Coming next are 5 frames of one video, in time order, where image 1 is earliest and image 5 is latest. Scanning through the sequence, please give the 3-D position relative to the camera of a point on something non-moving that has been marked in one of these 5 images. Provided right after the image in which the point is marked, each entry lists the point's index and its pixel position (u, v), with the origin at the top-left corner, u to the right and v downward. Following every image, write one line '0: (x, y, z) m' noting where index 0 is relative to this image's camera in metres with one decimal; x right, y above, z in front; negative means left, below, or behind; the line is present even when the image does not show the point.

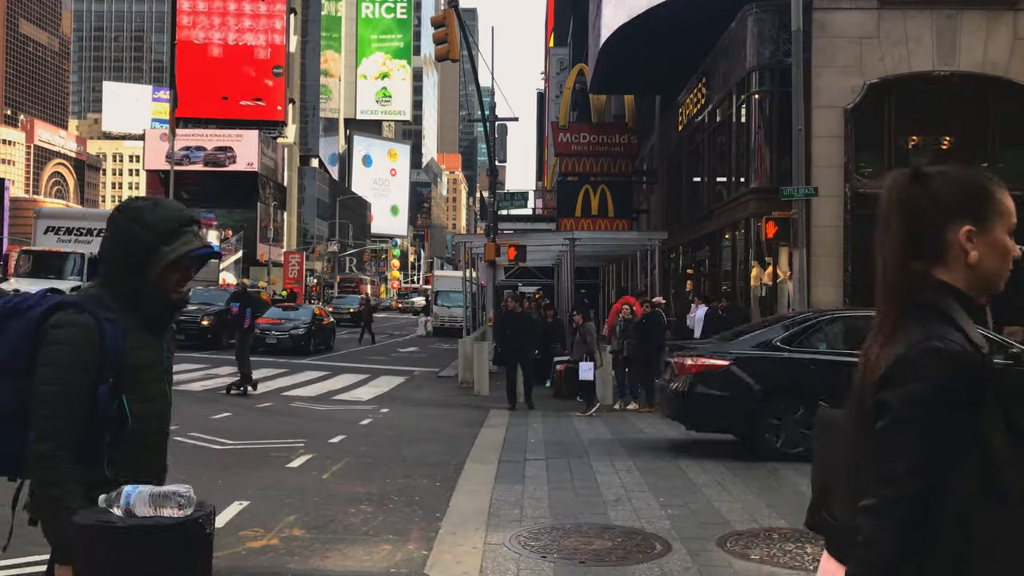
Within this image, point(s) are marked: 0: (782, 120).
0: (+5.4, +3.3, +18.1) m
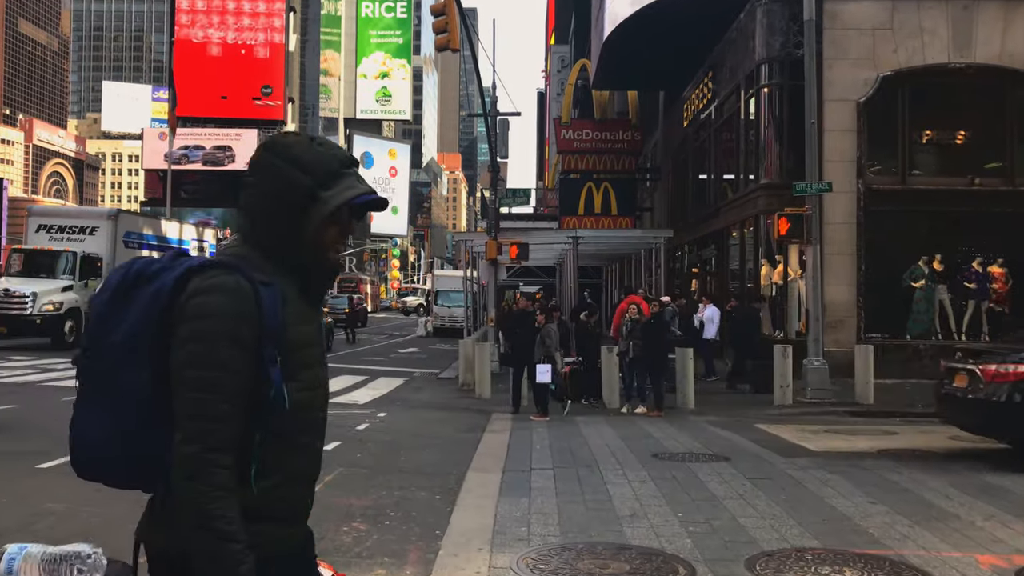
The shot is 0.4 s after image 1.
0: (+5.4, +3.4, +17.6) m
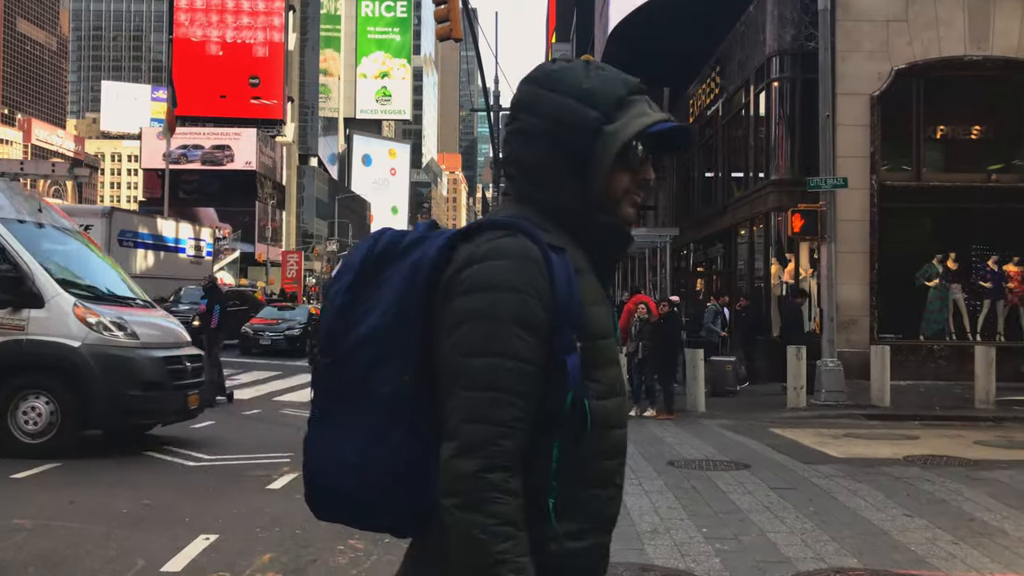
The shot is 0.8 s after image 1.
0: (+5.5, +3.4, +17.1) m
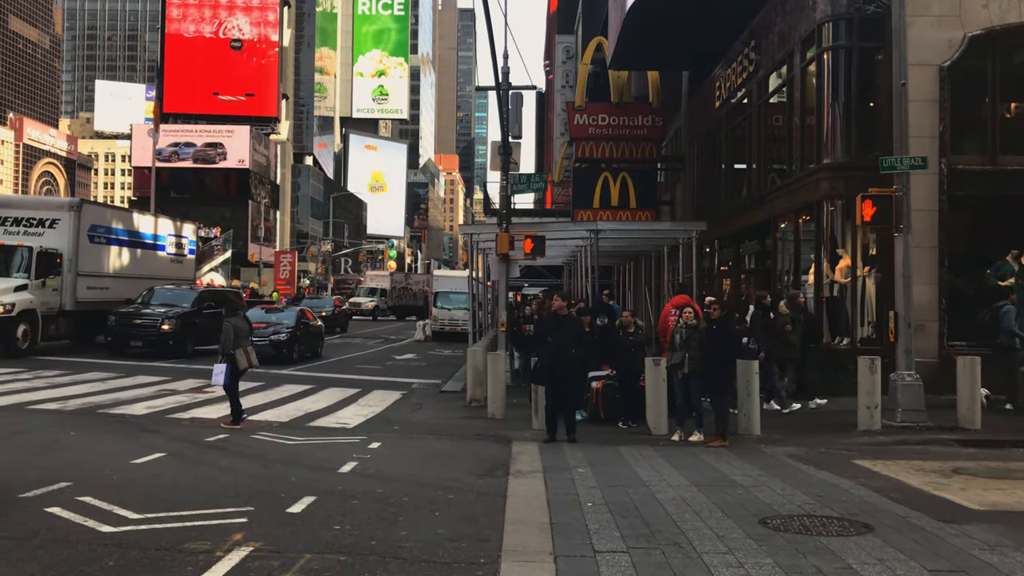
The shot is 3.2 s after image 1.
0: (+5.7, +3.4, +14.9) m
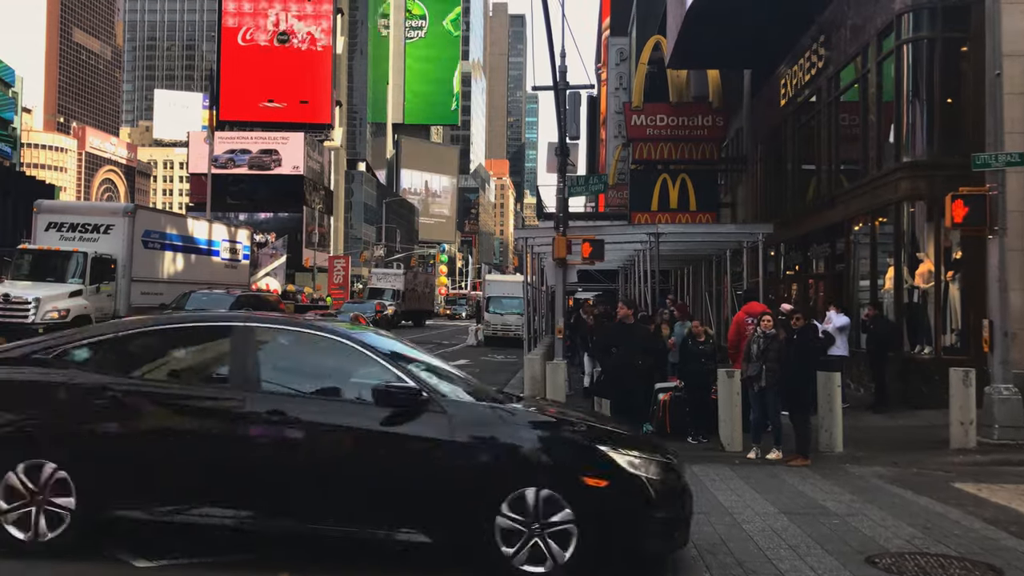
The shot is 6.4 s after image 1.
0: (+6.7, +3.3, +13.9) m
